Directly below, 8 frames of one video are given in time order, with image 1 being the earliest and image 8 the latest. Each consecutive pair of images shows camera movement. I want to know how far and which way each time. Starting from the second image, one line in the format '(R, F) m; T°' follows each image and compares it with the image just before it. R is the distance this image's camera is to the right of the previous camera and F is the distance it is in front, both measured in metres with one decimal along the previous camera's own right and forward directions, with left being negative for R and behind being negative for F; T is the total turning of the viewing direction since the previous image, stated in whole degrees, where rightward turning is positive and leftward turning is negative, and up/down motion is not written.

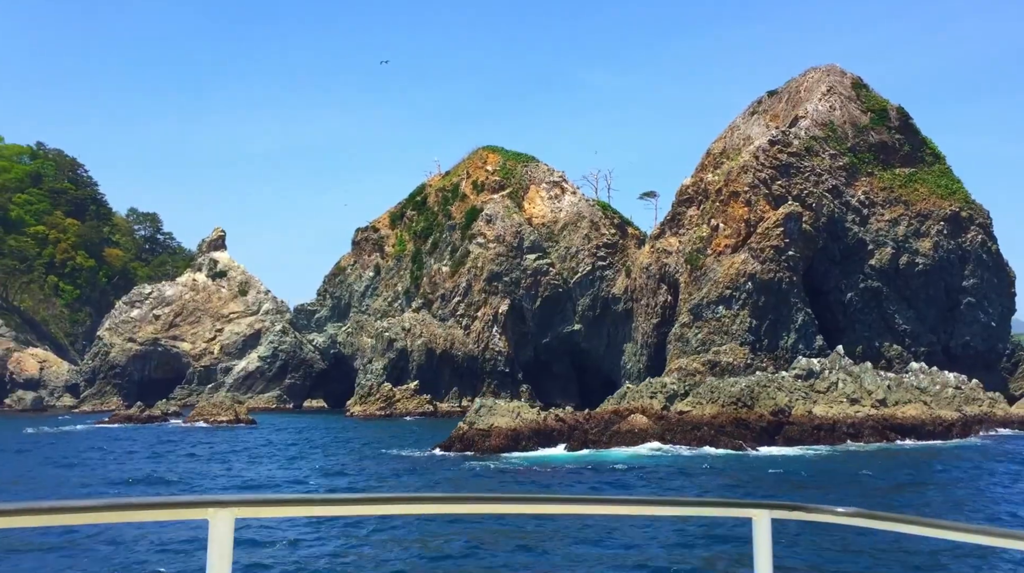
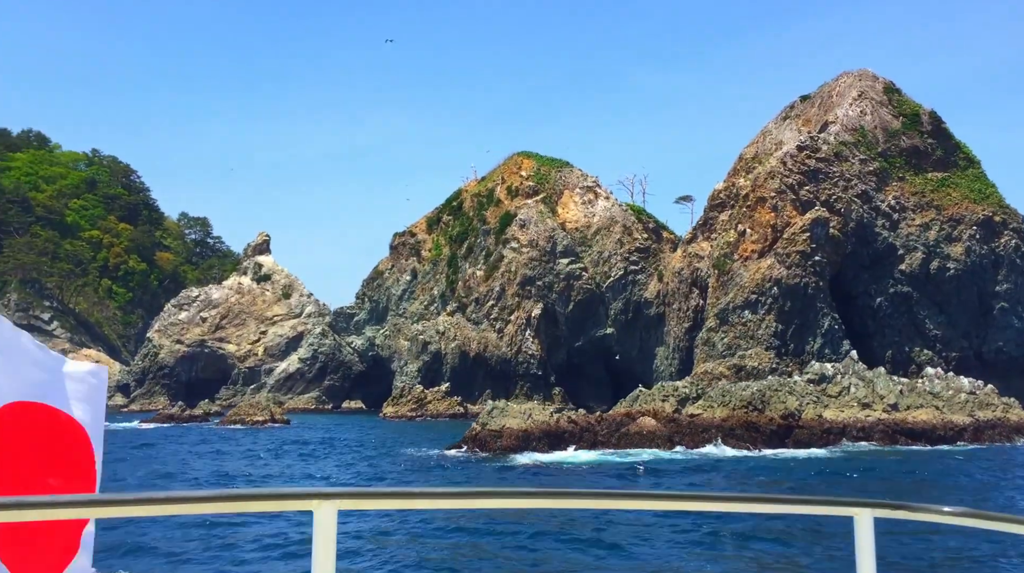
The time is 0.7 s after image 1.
(+0.8, -0.8) m; -3°
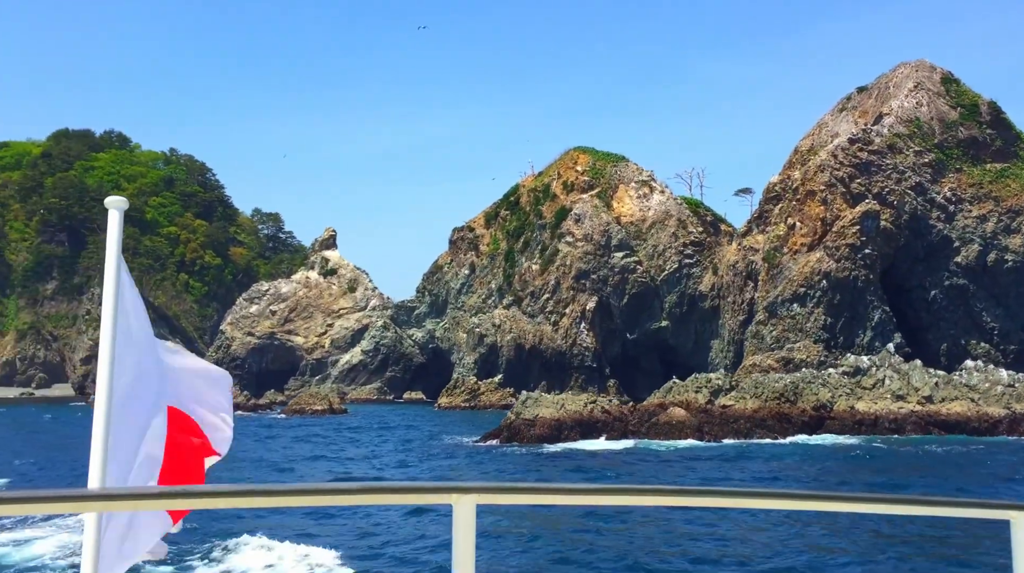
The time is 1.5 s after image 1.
(+0.9, -0.8) m; -4°
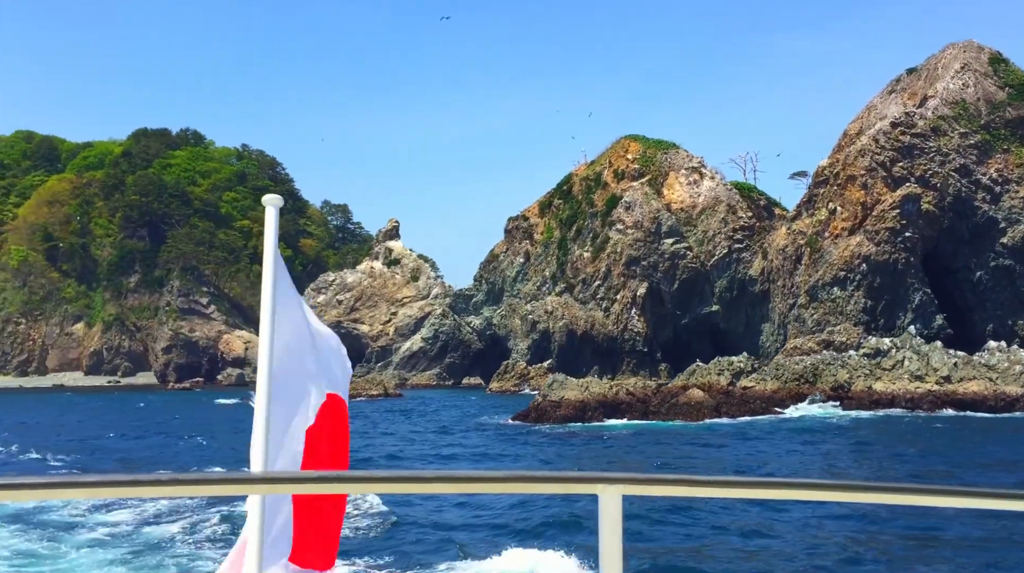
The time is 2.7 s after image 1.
(+1.2, -1.4) m; -4°
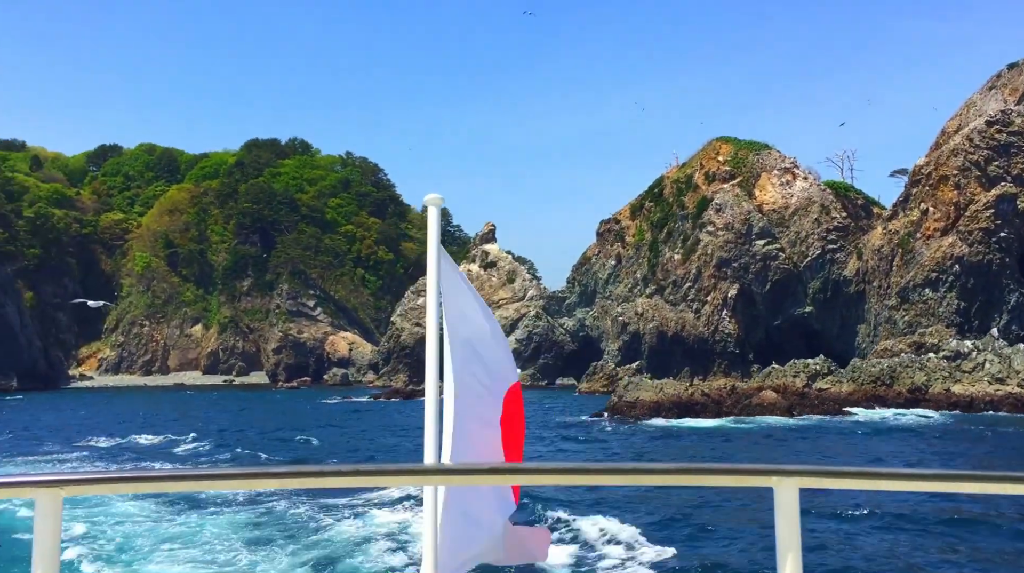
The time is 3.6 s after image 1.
(+0.8, -0.9) m; -6°
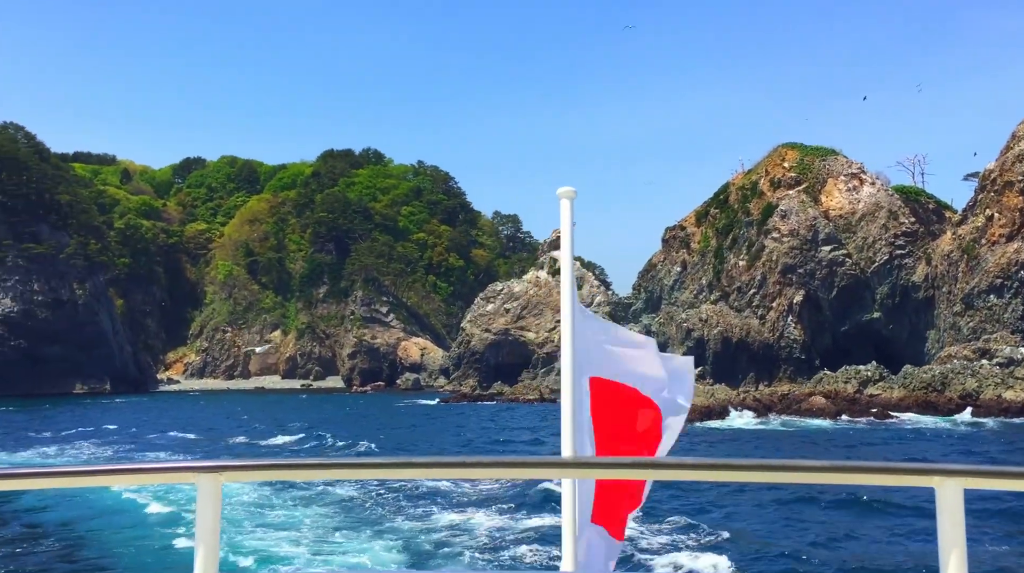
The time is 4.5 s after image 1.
(+0.4, -1.0) m; -4°
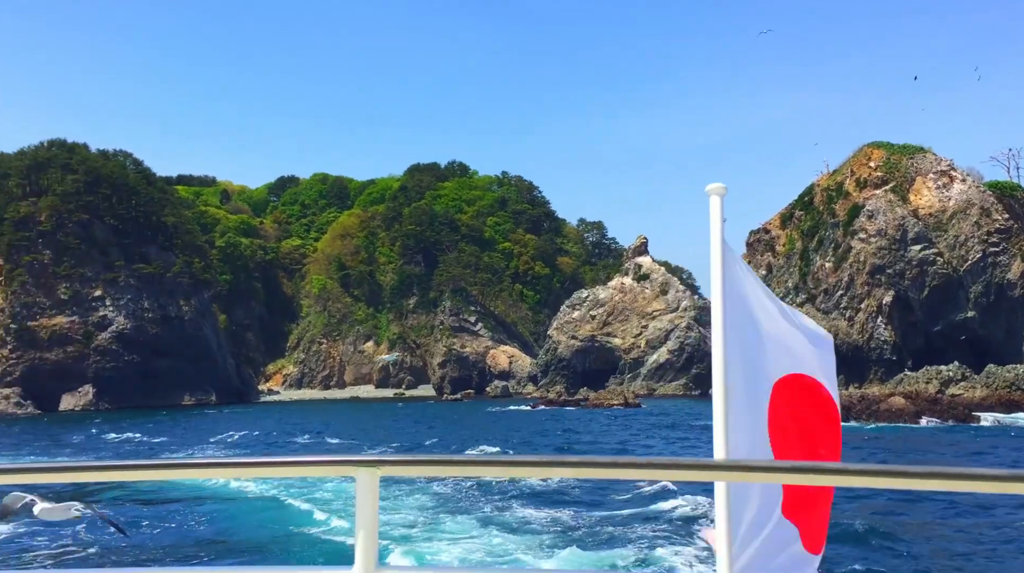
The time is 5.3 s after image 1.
(+0.1, -0.9) m; -5°
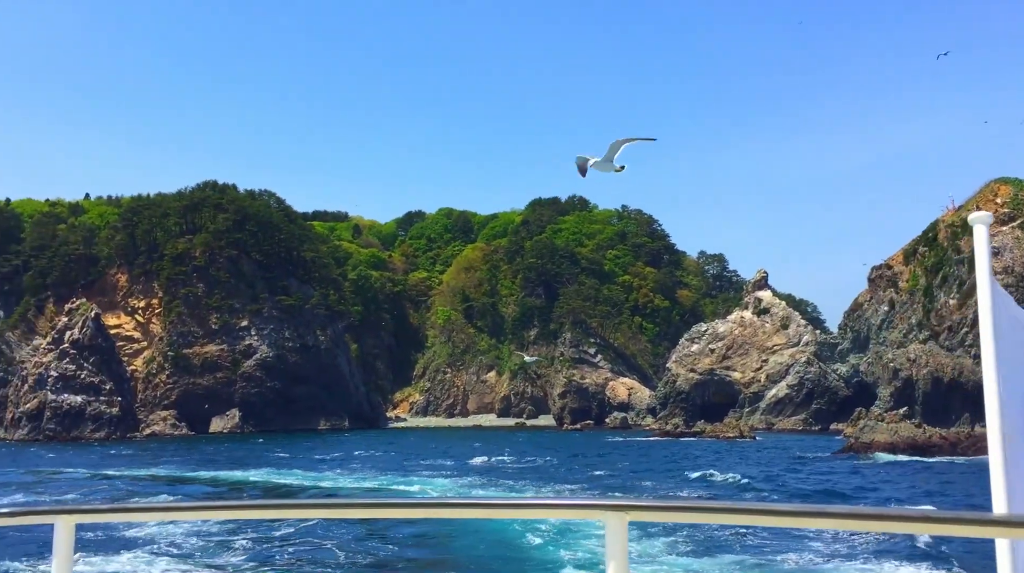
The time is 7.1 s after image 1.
(+0.1, -1.5) m; -7°
